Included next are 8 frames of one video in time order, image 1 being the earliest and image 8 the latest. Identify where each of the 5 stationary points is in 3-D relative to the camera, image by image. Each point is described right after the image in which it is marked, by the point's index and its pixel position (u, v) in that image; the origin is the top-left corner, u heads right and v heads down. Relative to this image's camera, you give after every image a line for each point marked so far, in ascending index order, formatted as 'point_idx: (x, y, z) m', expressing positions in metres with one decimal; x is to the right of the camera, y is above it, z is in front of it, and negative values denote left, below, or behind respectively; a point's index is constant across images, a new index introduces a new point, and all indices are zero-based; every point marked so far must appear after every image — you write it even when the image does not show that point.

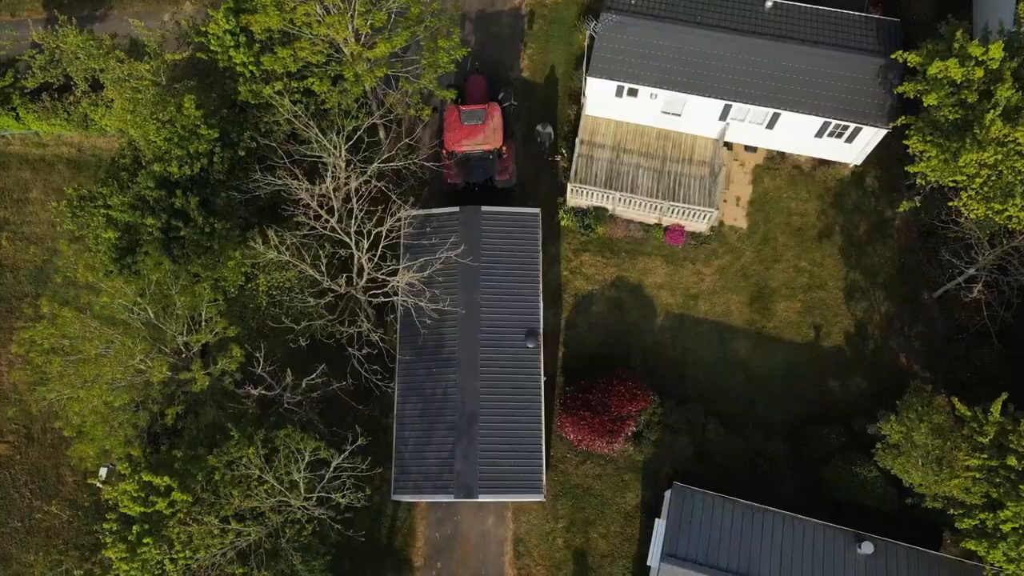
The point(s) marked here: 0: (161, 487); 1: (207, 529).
0: (-7.1, -3.9, +18.5) m
1: (-6.1, -4.9, +18.3) m
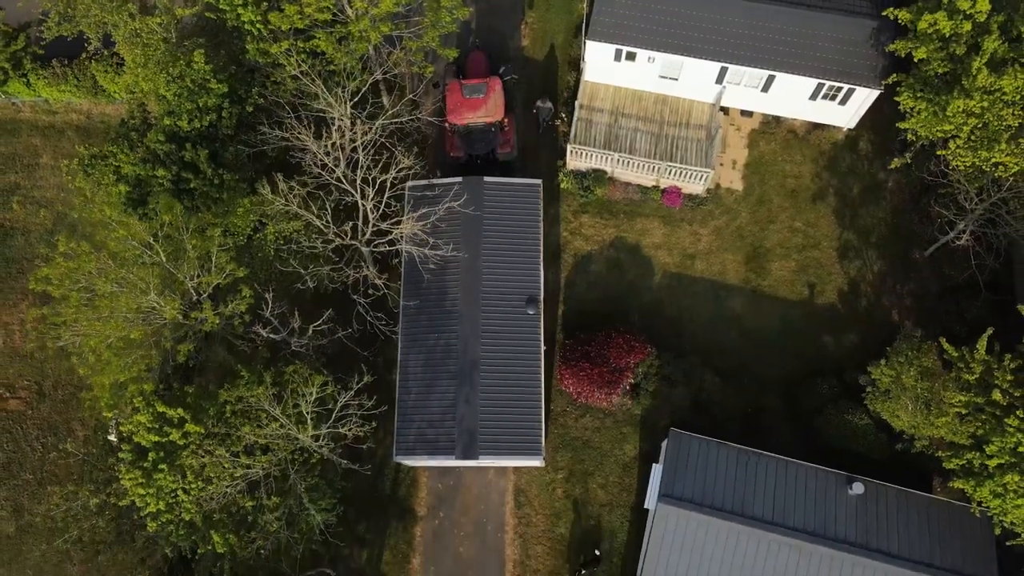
0: (-7.1, -2.7, +19.1) m
1: (-6.1, -3.7, +18.9) m
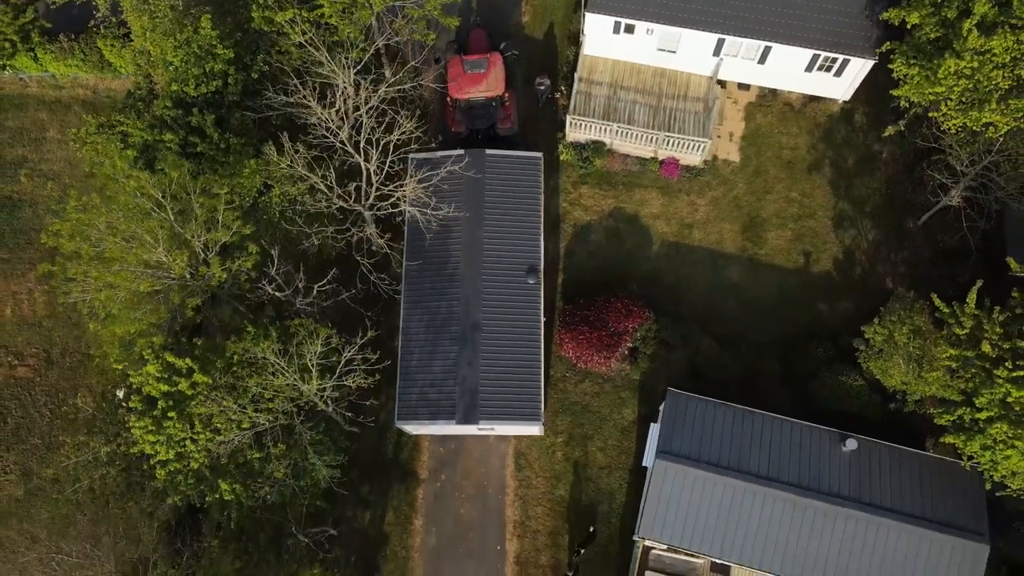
0: (-7.1, -1.7, +19.6) m
1: (-6.1, -2.7, +19.4) m
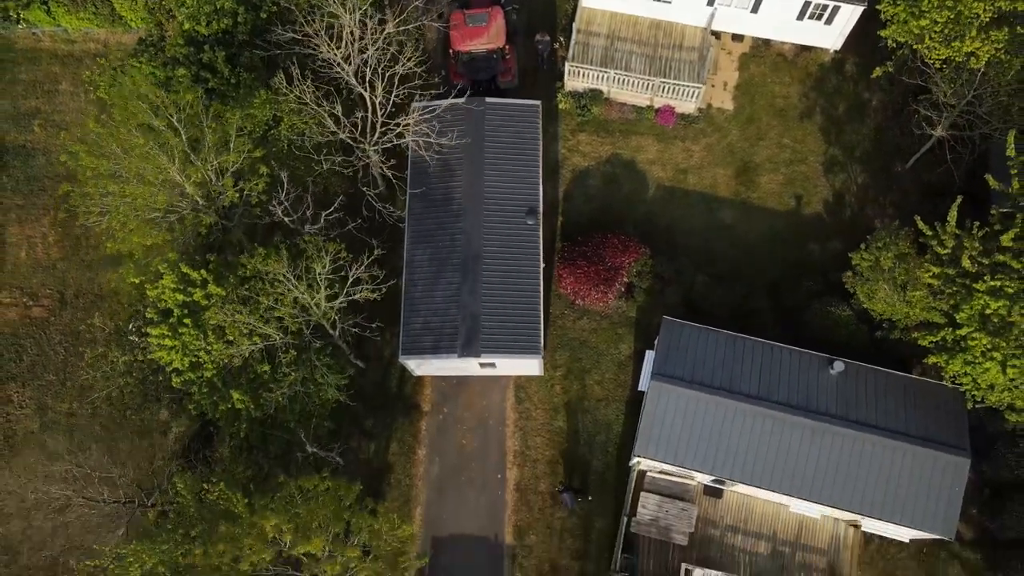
0: (-7.1, +0.2, +20.5) m
1: (-6.1, -0.8, +20.3) m
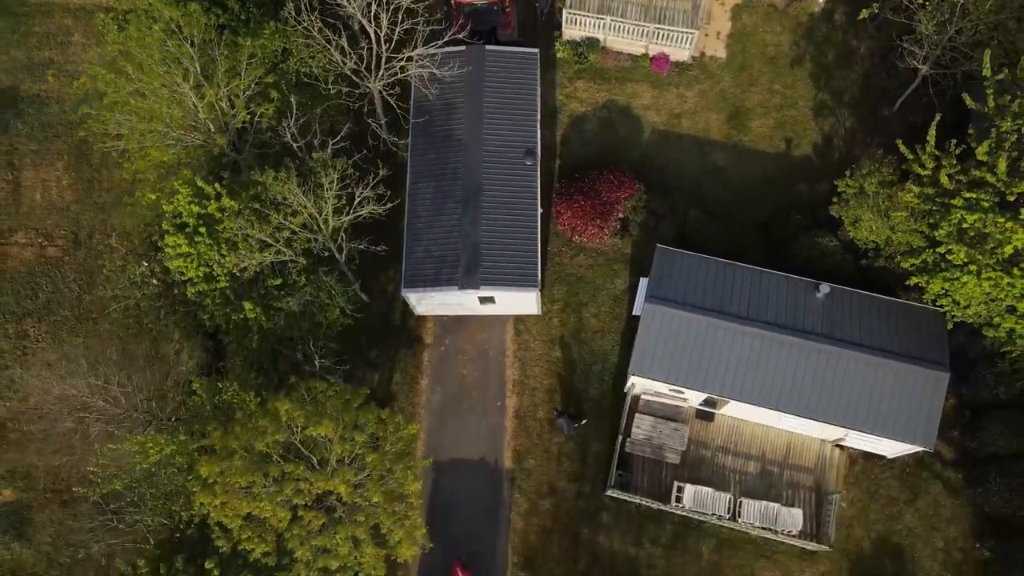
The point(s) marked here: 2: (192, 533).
0: (-7.1, +2.2, +21.5) m
1: (-6.1, +1.2, +21.3) m
2: (-6.8, -5.1, +19.3) m
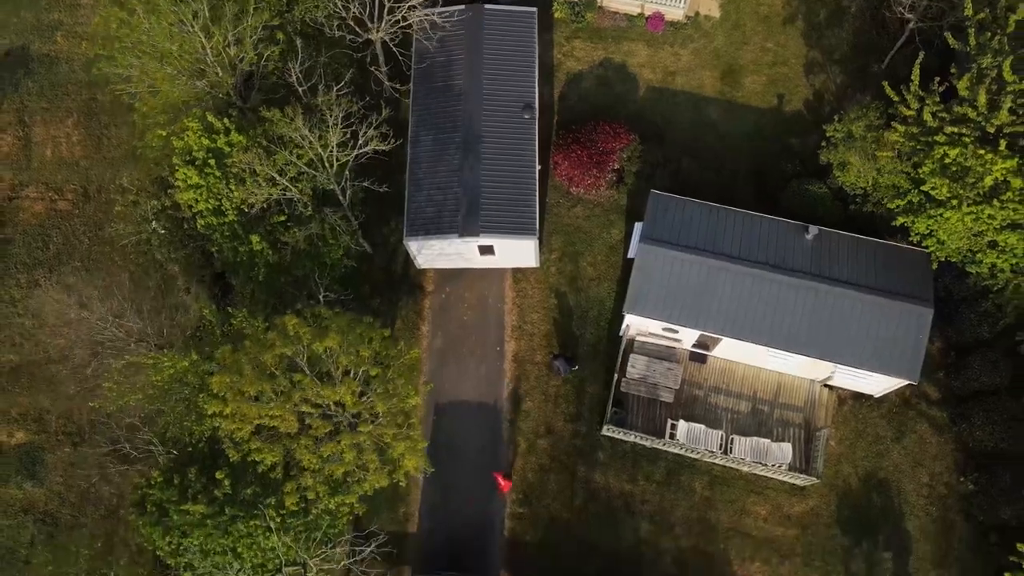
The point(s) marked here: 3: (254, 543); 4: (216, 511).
0: (-7.1, +3.8, +22.3) m
1: (-6.1, +2.8, +22.1) m
2: (-6.8, -3.5, +20.1) m
3: (-5.4, -5.3, +19.2) m
4: (-6.3, -4.6, +19.3) m
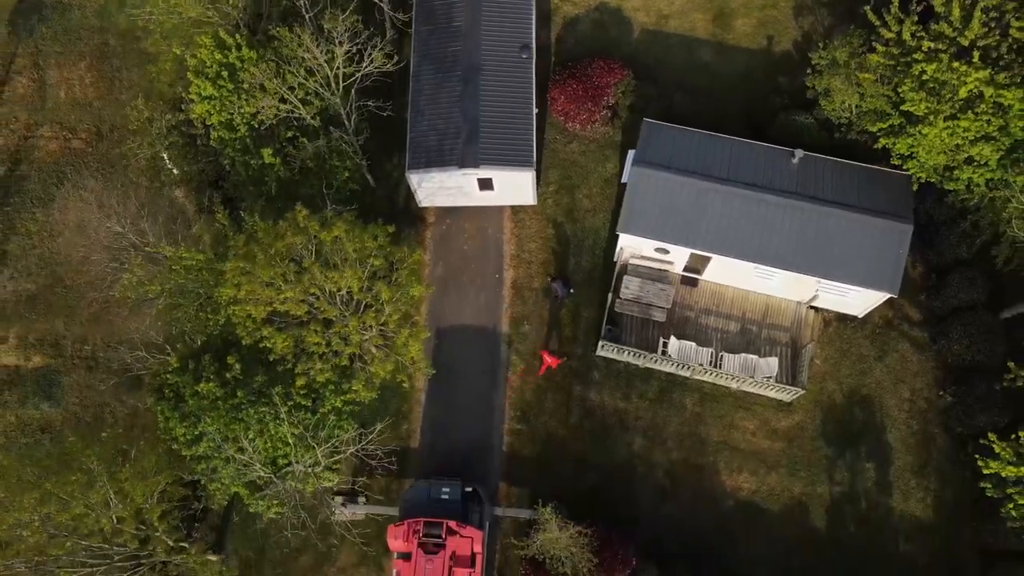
0: (-7.2, +6.1, +23.4) m
1: (-6.2, +5.1, +23.2) m
2: (-6.8, -1.2, +21.2) m
3: (-5.5, -3.1, +20.3) m
4: (-6.3, -2.3, +20.4) m
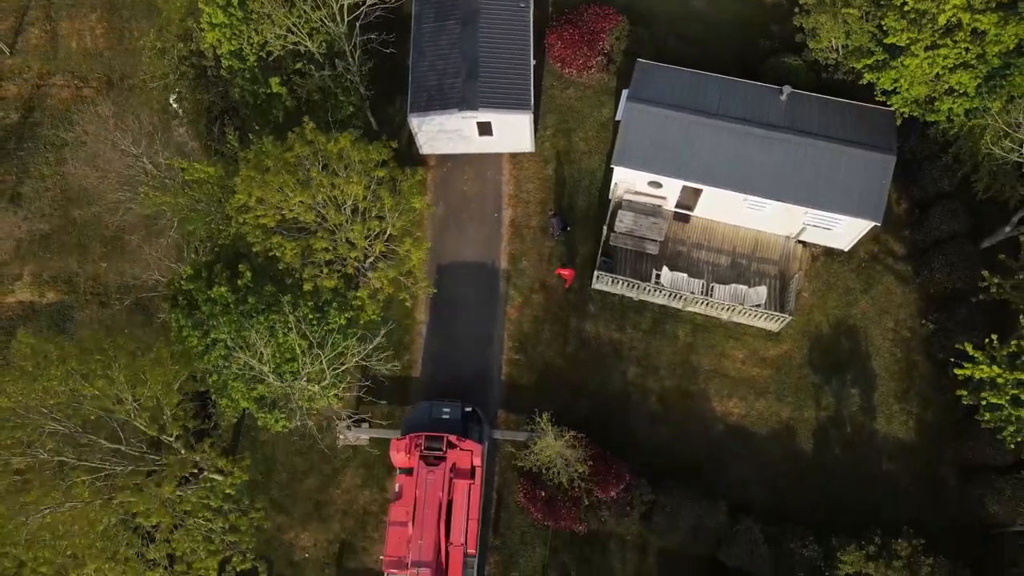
0: (-7.2, +8.1, +24.3) m
1: (-6.2, +7.1, +24.2) m
2: (-6.9, +0.9, +22.2) m
3: (-5.5, -1.0, +21.3) m
4: (-6.4, -0.3, +21.4) m
